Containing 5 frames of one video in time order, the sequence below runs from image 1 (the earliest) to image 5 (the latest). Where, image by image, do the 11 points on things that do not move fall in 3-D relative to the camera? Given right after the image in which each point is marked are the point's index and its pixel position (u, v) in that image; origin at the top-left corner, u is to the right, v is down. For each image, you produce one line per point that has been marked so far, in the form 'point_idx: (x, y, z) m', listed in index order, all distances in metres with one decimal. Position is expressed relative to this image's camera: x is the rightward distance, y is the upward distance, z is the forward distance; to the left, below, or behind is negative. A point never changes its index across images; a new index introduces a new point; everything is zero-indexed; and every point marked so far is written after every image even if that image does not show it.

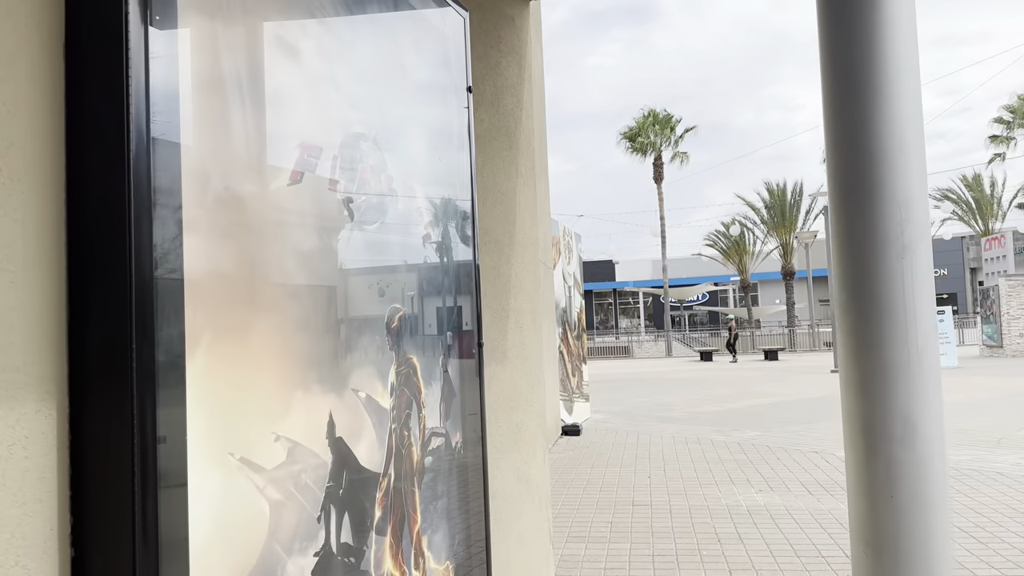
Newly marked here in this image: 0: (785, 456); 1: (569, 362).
0: (+3.1, -1.9, +8.6) m
1: (+0.9, -1.1, +11.8) m
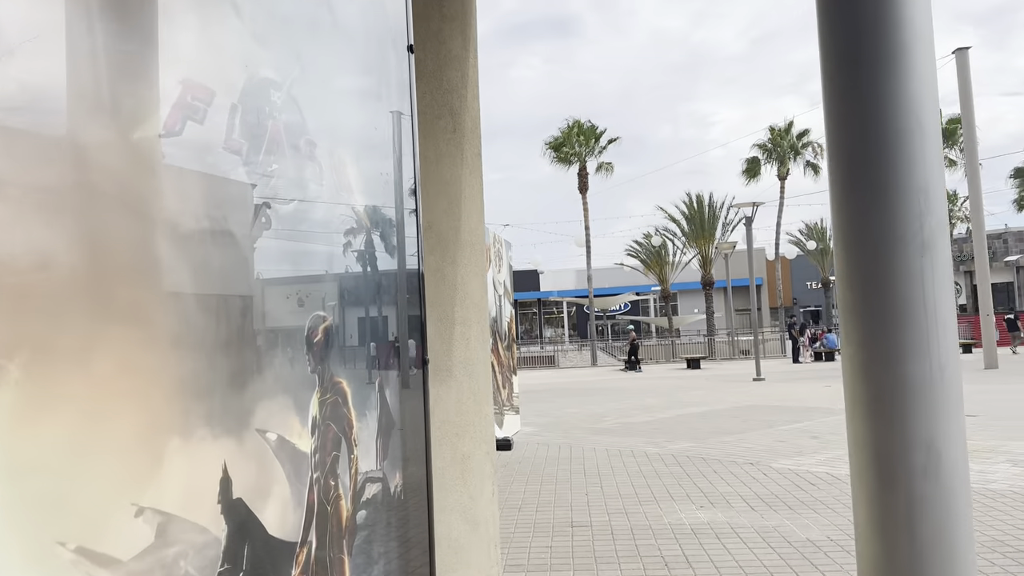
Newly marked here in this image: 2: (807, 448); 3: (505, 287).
0: (+2.3, -2.0, +8.4) m
1: (-0.2, -1.3, +11.3) m
2: (+3.7, -2.0, +9.6) m
3: (-0.1, 0.0, +12.5) m
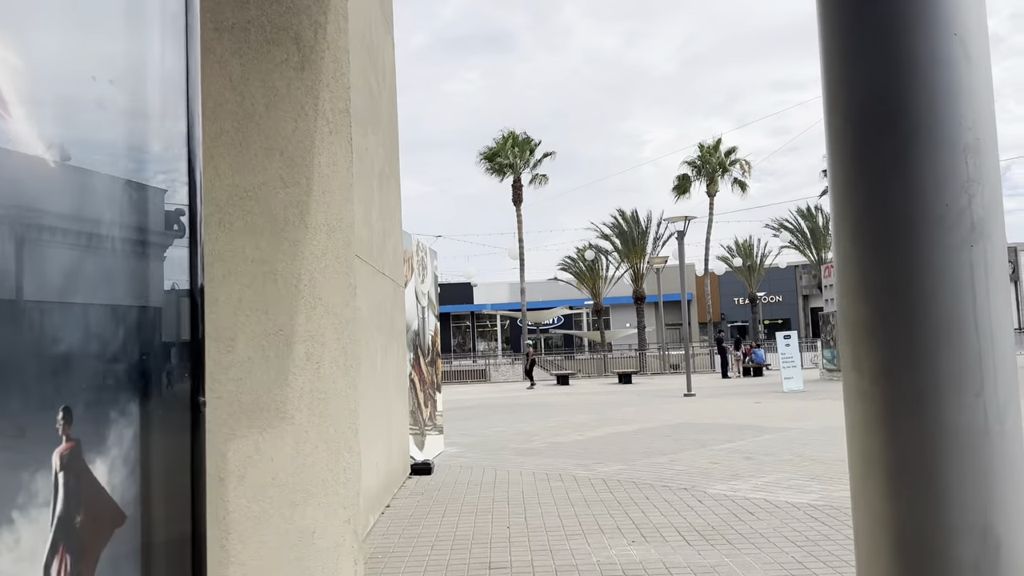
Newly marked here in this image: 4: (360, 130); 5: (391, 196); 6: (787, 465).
0: (+1.5, -2.1, +7.8) m
1: (-1.3, -1.4, +10.5) m
2: (+2.8, -2.2, +9.1) m
3: (-1.3, -0.2, +11.8) m
4: (-1.4, +1.5, +7.1) m
5: (-1.4, +1.1, +8.7) m
6: (+3.4, -2.2, +9.4) m
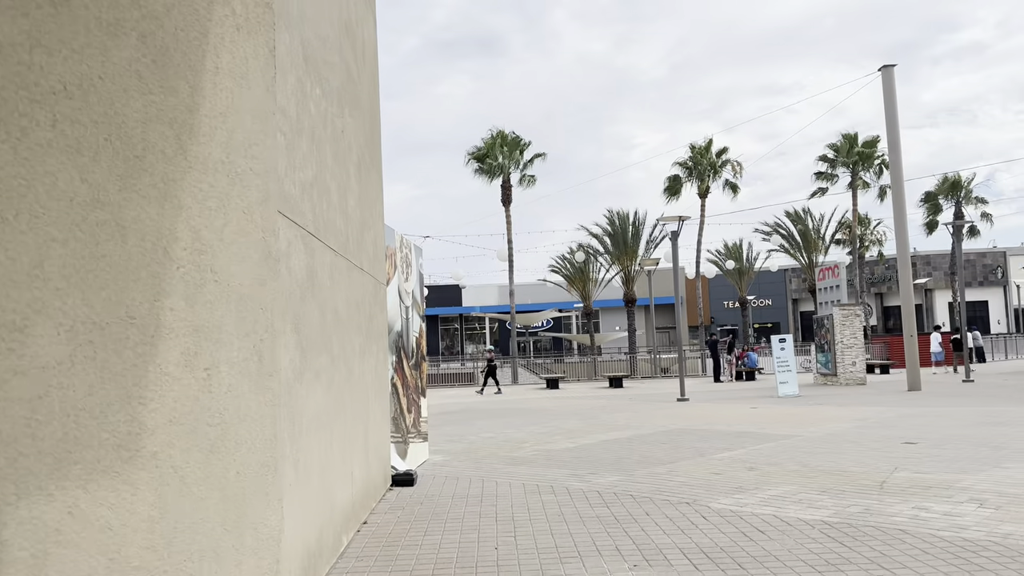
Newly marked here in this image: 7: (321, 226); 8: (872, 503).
0: (+1.4, -2.1, +7.2) m
1: (-1.4, -1.4, +9.9) m
2: (+2.6, -2.2, +8.5) m
3: (-1.4, -0.1, +11.1) m
4: (-1.5, +1.5, +6.4) m
5: (-1.5, +1.1, +8.1) m
6: (+3.3, -2.2, +8.9) m
7: (-1.4, +0.5, +5.7) m
8: (+3.6, -2.1, +7.5) m
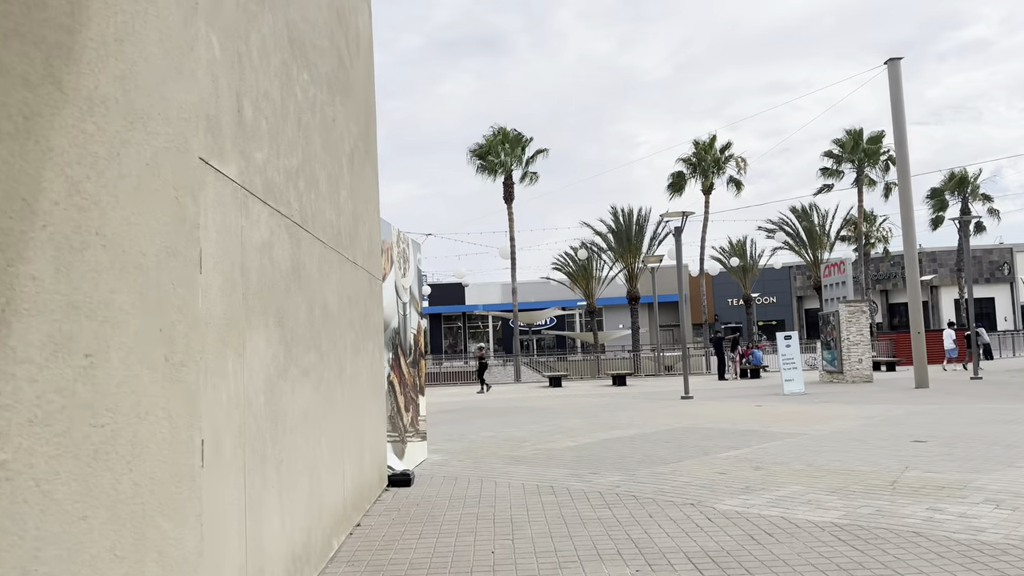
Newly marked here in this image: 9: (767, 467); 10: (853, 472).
0: (+1.4, -2.1, +7.0) m
1: (-1.4, -1.4, +9.7) m
2: (+2.6, -2.1, +8.3) m
3: (-1.4, -0.1, +10.9) m
4: (-1.5, +1.6, +6.2) m
5: (-1.5, +1.1, +7.8) m
6: (+3.3, -2.1, +8.6) m
7: (-1.5, +0.5, +5.4) m
8: (+3.6, -2.1, +7.2) m
9: (+3.1, -2.2, +9.3) m
10: (+4.0, -2.1, +8.8) m
